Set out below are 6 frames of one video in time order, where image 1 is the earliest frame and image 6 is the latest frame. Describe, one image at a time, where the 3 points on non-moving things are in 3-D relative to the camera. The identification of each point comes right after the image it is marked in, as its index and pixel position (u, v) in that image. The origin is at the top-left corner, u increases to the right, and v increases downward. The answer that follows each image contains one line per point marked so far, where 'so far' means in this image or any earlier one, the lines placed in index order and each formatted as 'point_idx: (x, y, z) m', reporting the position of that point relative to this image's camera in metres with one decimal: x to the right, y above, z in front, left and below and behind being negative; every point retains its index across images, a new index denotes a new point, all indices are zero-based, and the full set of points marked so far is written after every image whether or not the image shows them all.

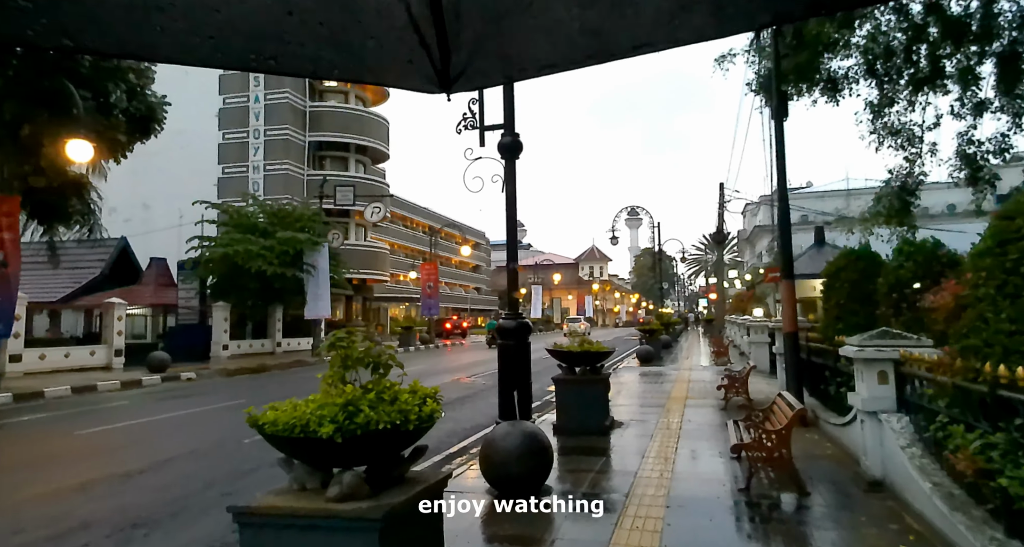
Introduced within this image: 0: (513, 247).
0: (0.0, +0.3, +6.5) m
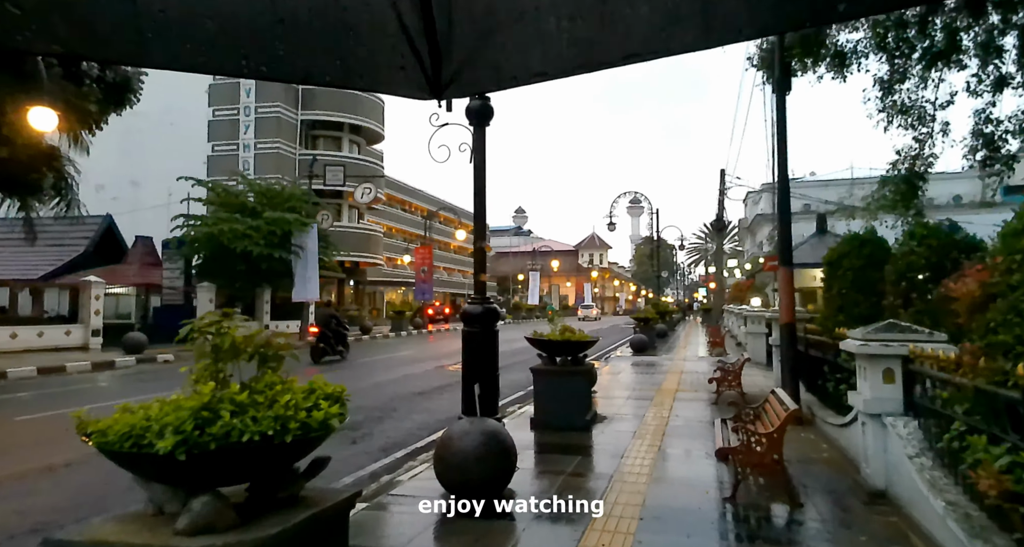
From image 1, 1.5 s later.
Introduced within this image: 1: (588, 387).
0: (-0.3, +0.5, +5.9) m
1: (+1.1, -1.6, +8.4) m
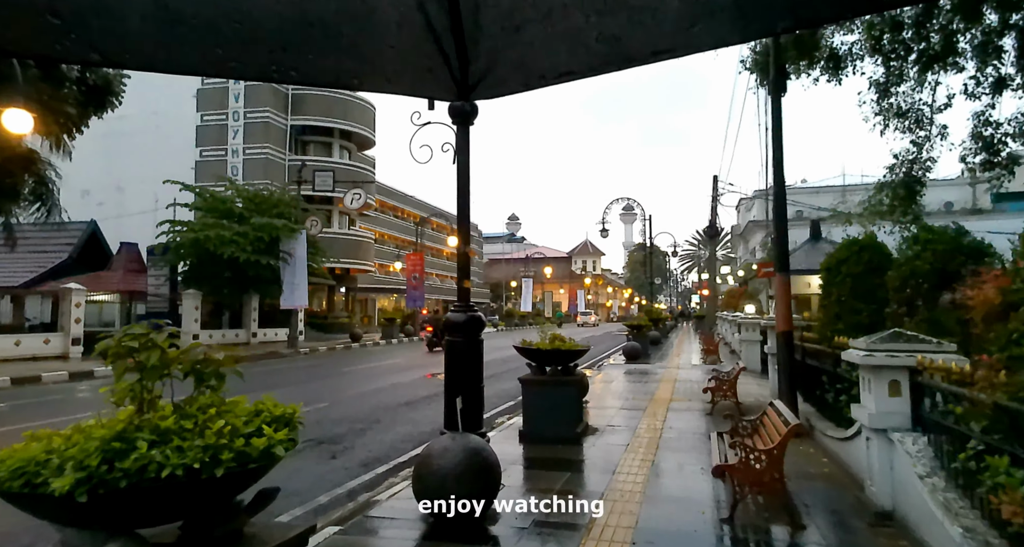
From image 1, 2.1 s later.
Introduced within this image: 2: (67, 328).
0: (-0.5, +0.4, +5.6) m
1: (+0.9, -1.7, +8.1) m
2: (-14.0, -1.7, +18.1) m
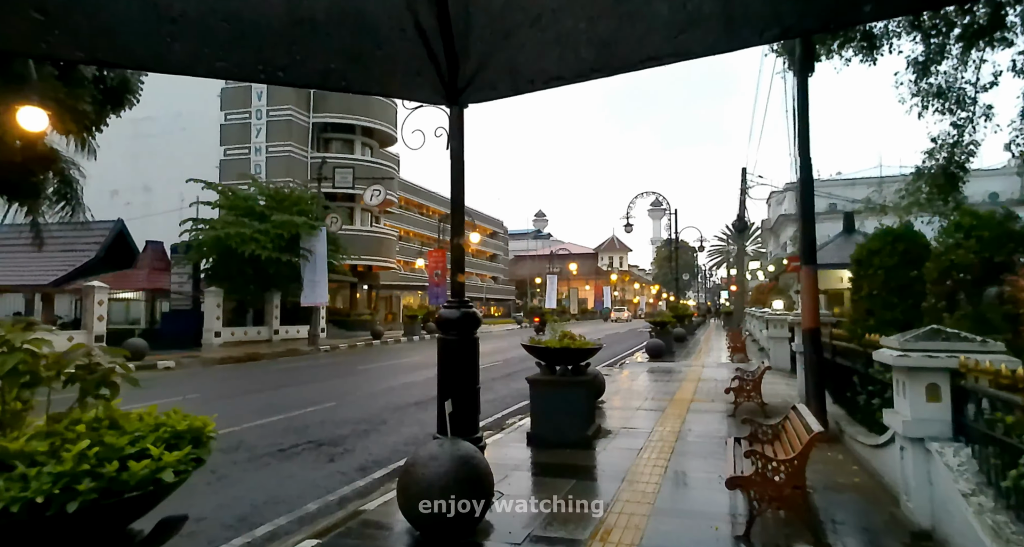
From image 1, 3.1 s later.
0: (-0.5, +0.5, +5.2) m
1: (+1.0, -1.6, +7.7) m
2: (-13.4, -1.7, +18.4) m
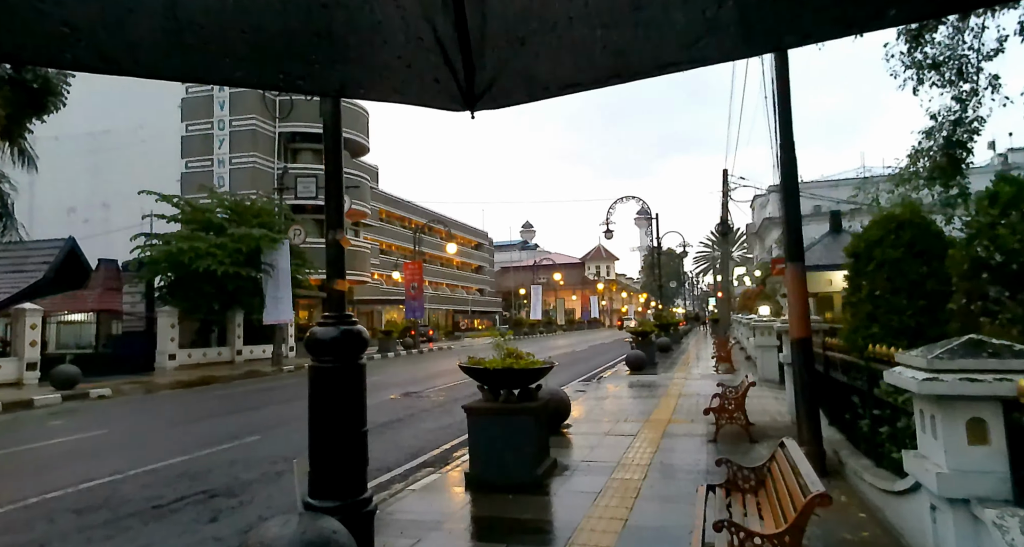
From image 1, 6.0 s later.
0: (-1.2, +0.4, +4.0) m
1: (+0.3, -1.7, +6.4) m
2: (-14.3, -2.3, +16.8) m
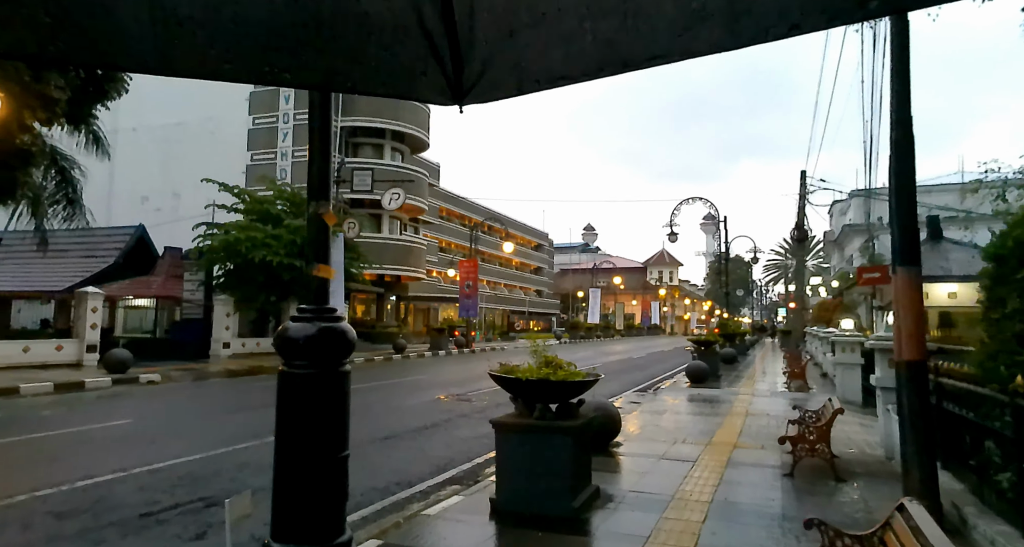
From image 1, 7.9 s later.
0: (-1.1, +0.5, +3.1) m
1: (+0.6, -1.7, +5.4) m
2: (-12.8, -1.8, +17.3) m
